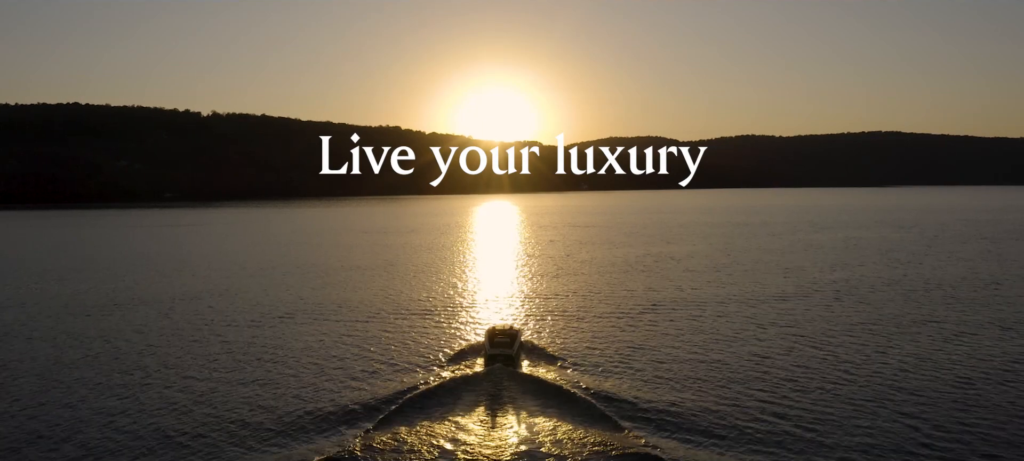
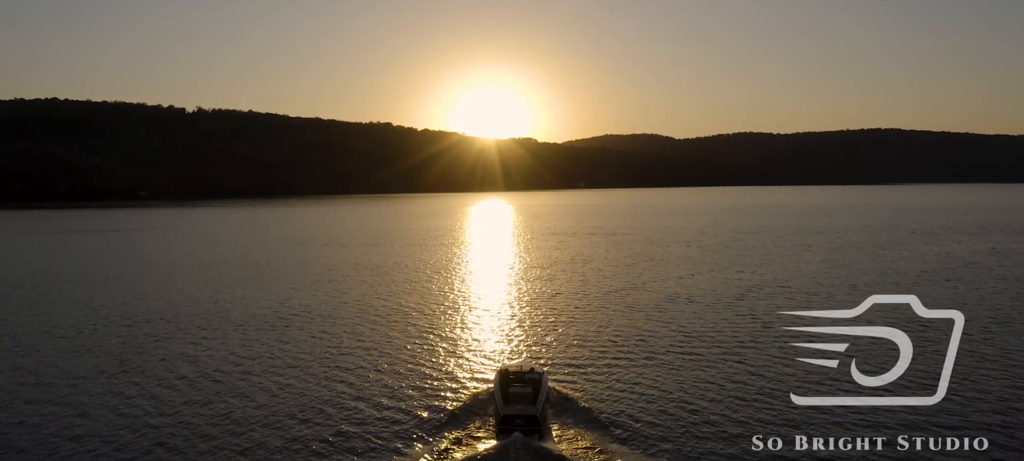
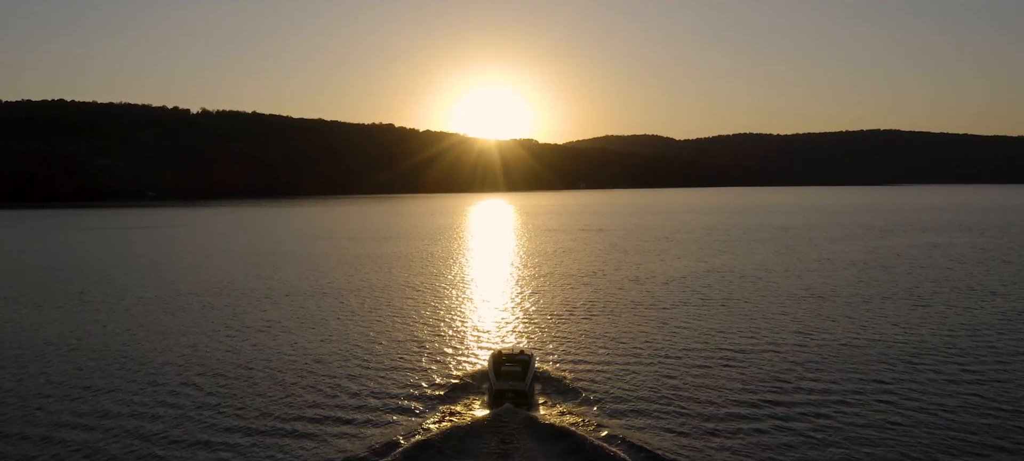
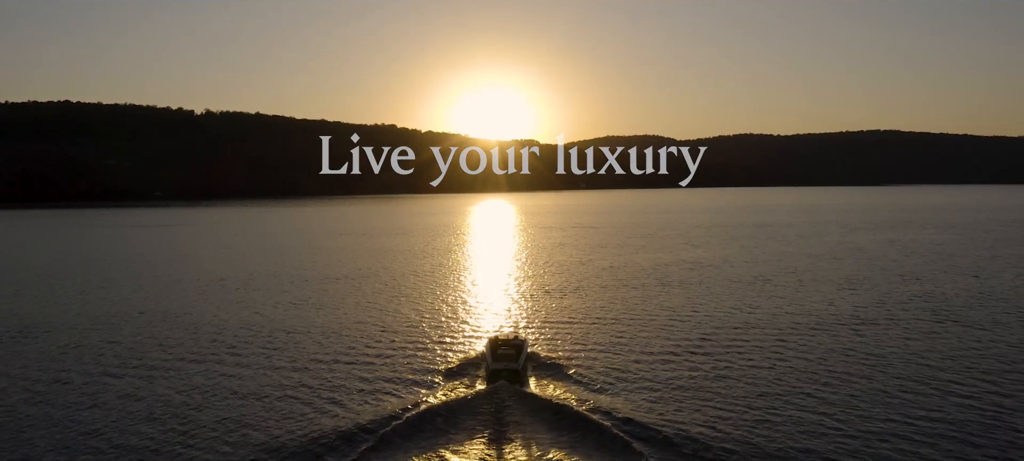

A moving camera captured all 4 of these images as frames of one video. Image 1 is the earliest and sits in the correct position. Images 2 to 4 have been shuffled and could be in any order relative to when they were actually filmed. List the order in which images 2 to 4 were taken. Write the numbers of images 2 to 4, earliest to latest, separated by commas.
4, 3, 2
